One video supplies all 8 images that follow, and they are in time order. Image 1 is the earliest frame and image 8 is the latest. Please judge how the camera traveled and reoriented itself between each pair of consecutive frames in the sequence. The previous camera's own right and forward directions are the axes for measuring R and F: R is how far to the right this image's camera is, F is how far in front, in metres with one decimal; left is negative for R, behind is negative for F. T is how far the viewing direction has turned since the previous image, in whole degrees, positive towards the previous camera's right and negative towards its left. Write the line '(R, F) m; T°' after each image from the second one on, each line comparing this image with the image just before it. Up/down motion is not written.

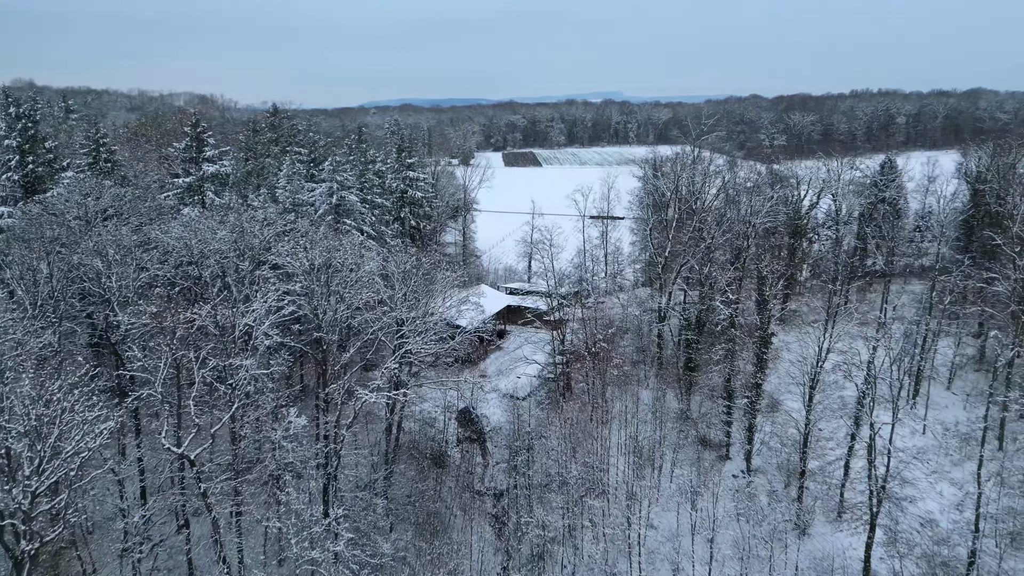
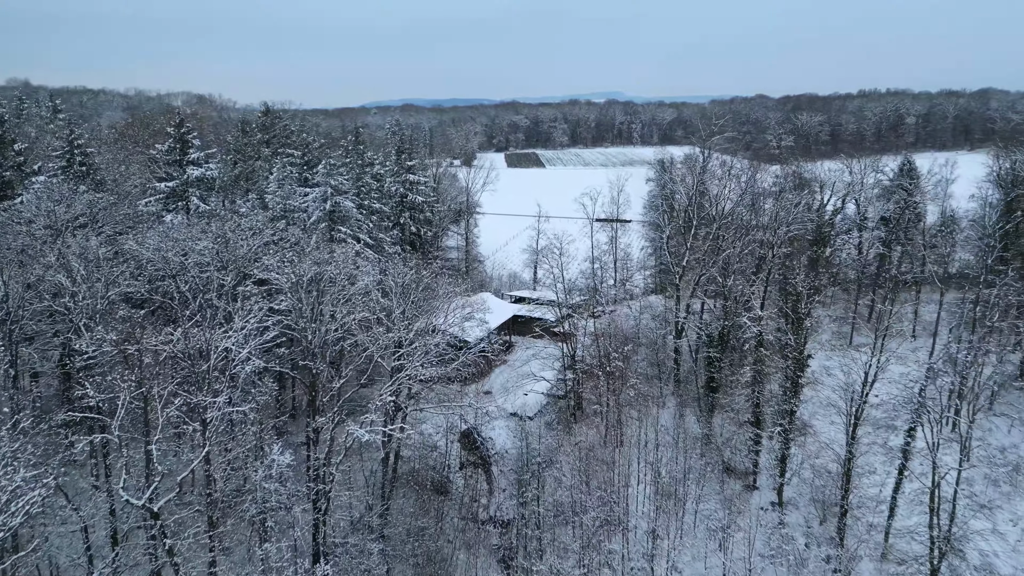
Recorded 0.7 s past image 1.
(-0.3, +2.1) m; 0°
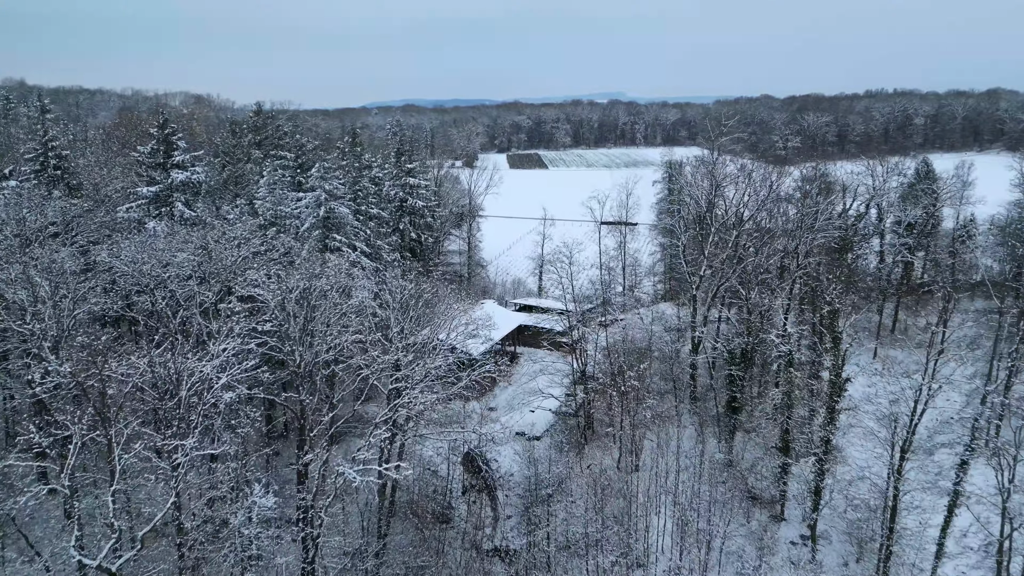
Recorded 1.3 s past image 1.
(-0.2, +1.8) m; 0°
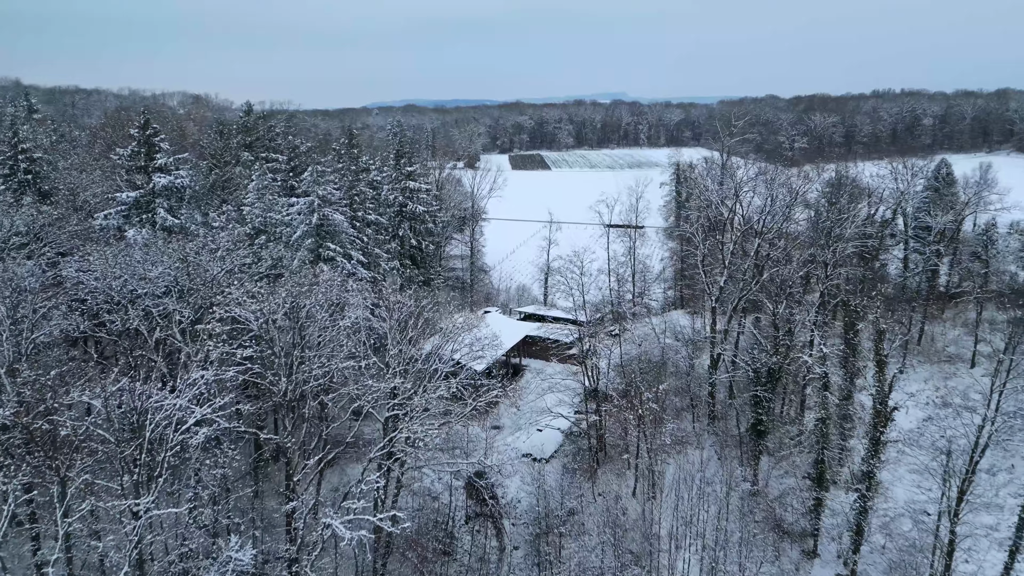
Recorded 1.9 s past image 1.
(-0.2, +1.8) m; 0°
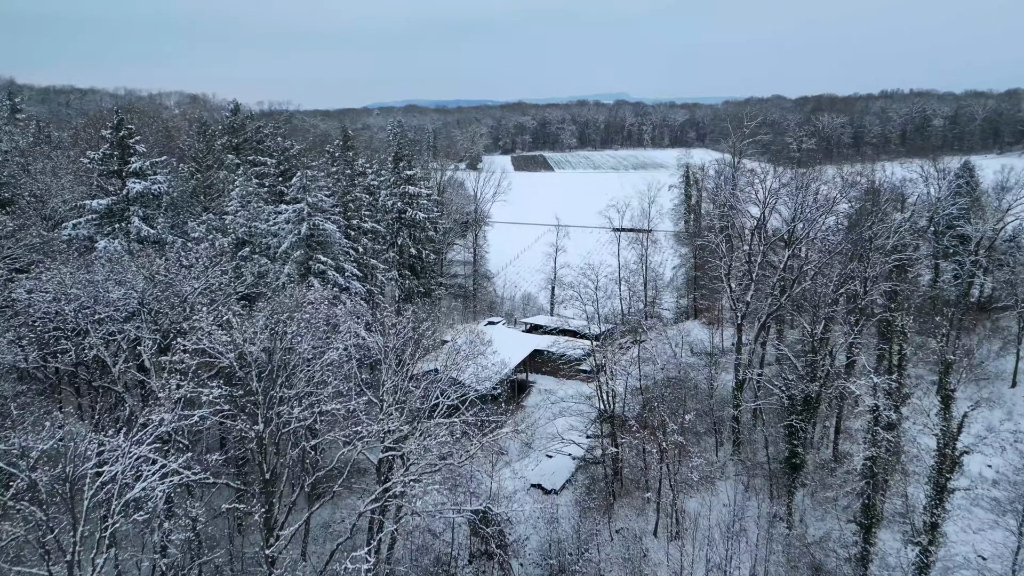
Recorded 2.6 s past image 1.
(-0.3, +2.1) m; 0°
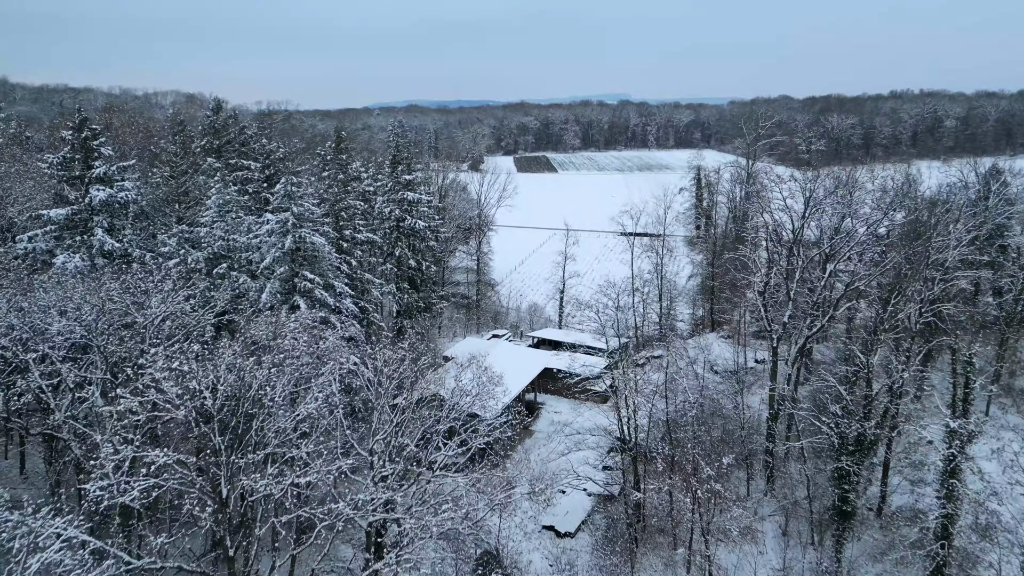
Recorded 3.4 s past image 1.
(-0.3, +2.5) m; 0°
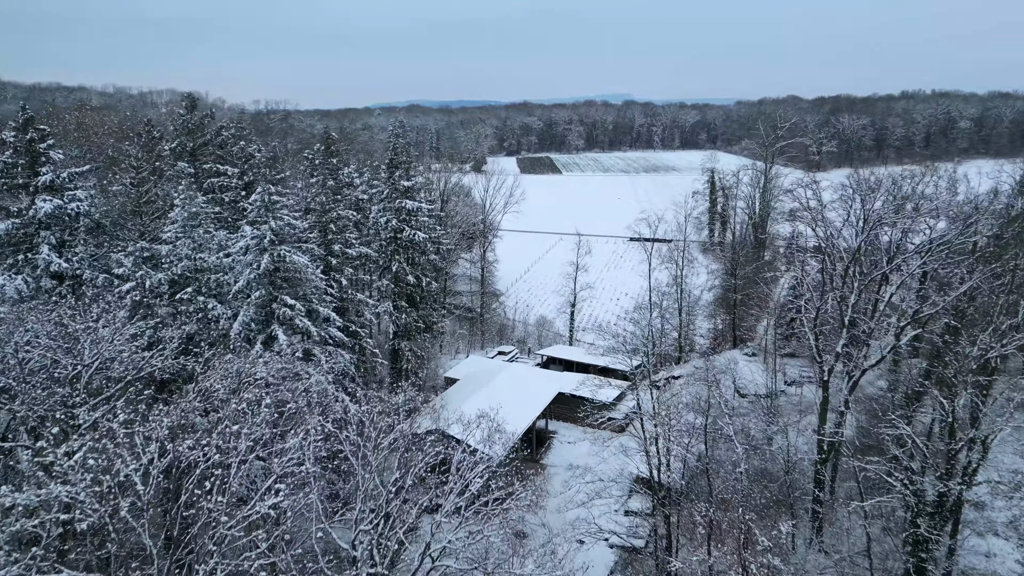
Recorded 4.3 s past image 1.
(-0.3, +2.8) m; 0°
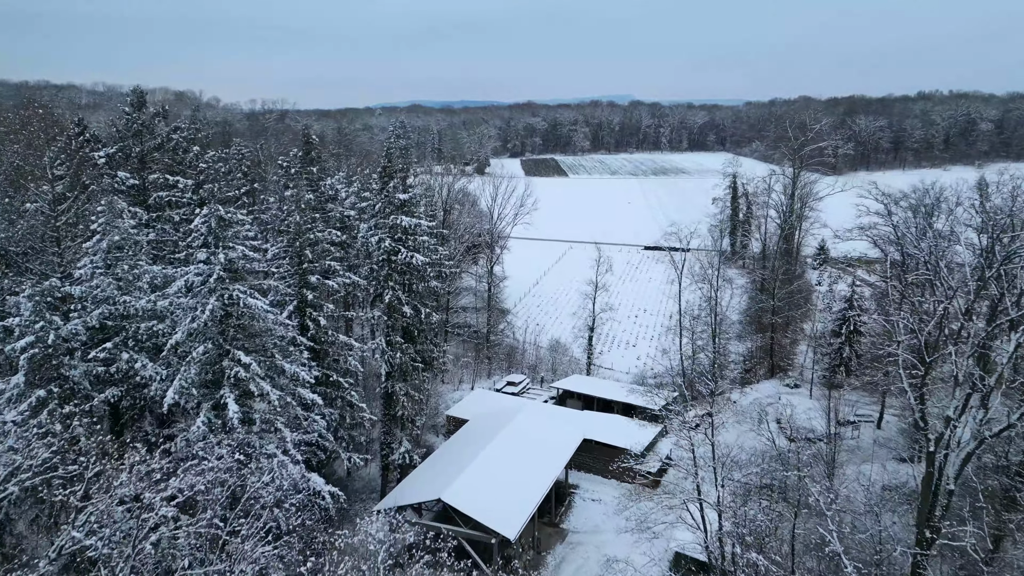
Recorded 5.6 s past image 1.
(-0.5, +4.0) m; 0°
